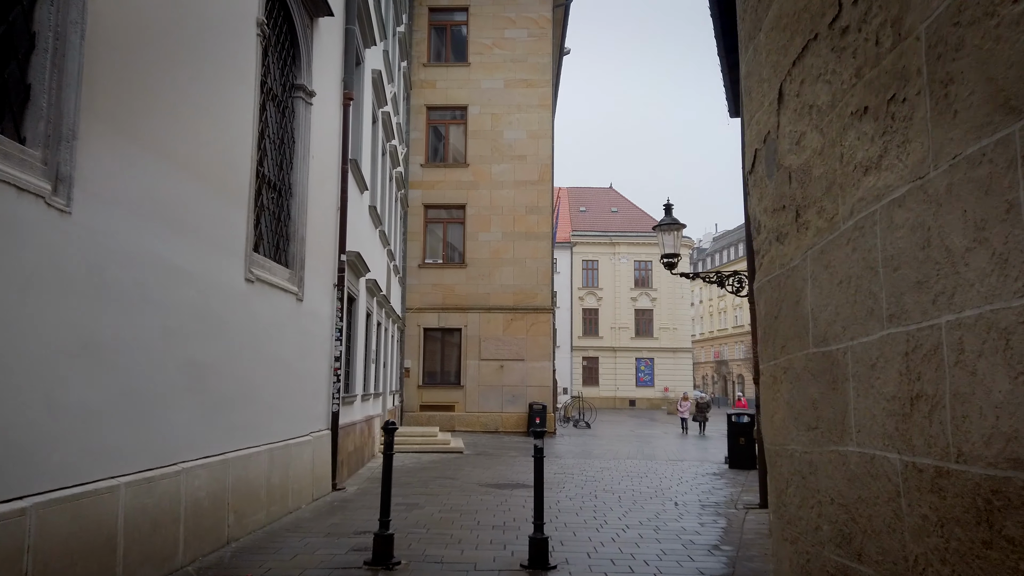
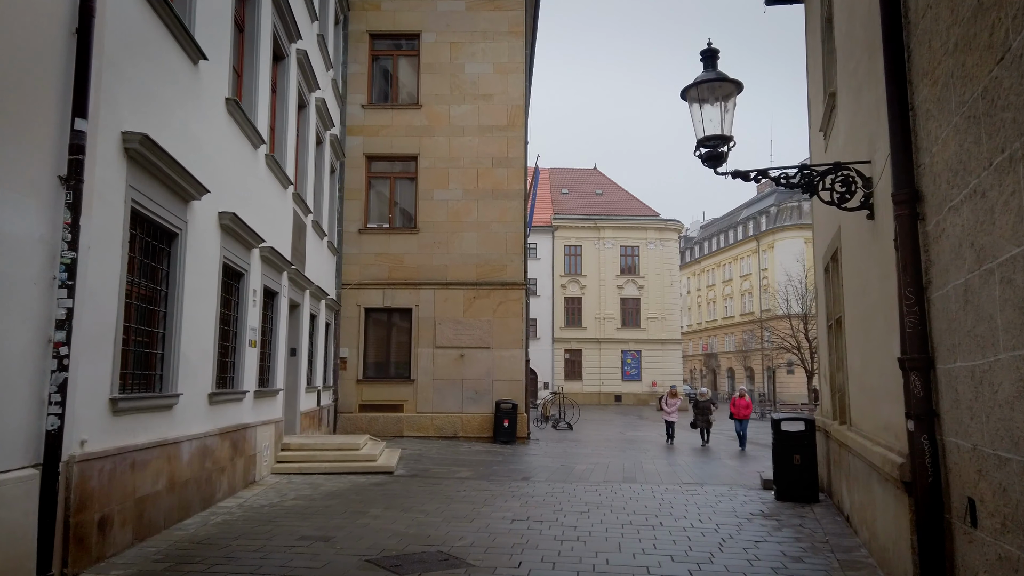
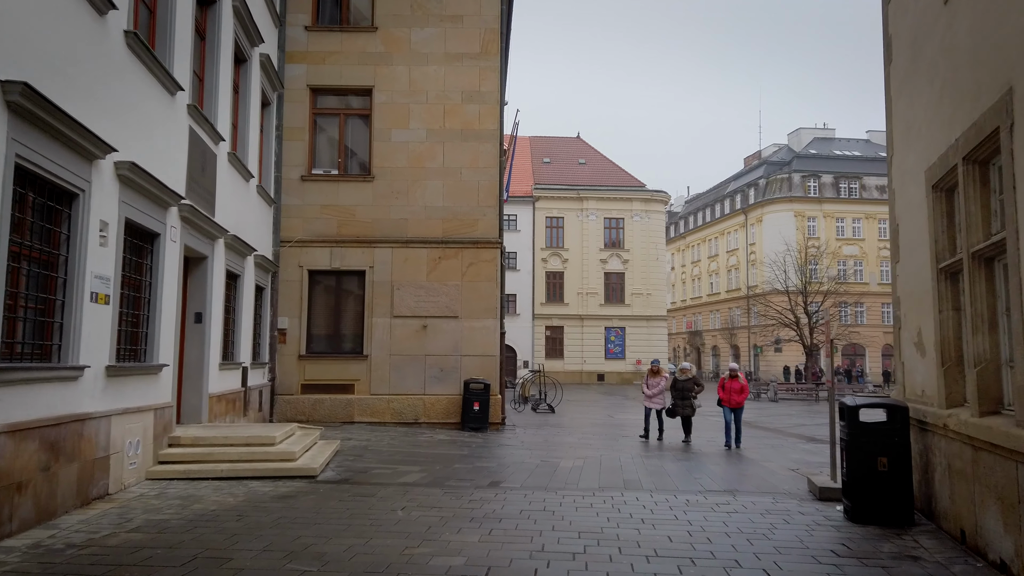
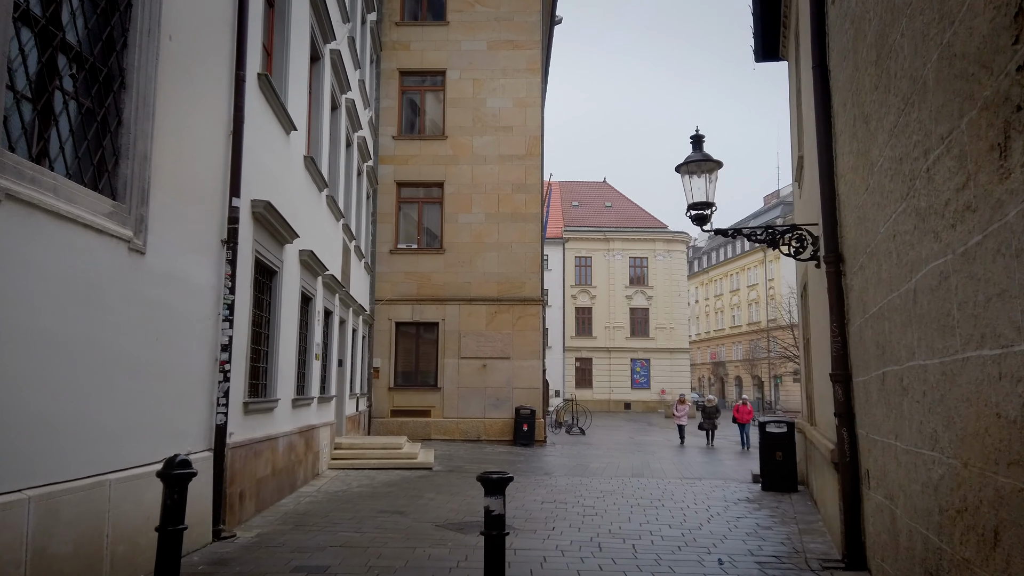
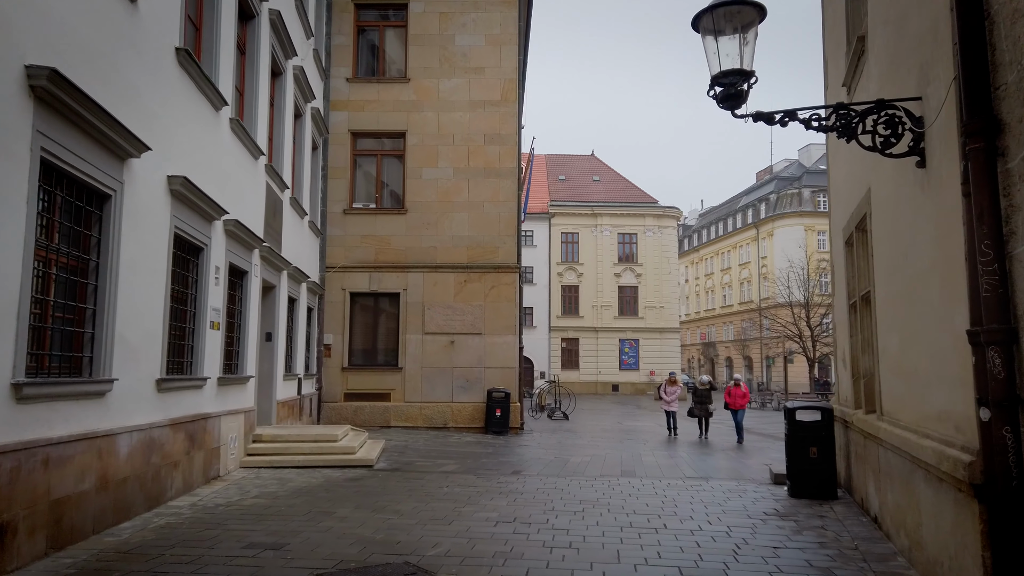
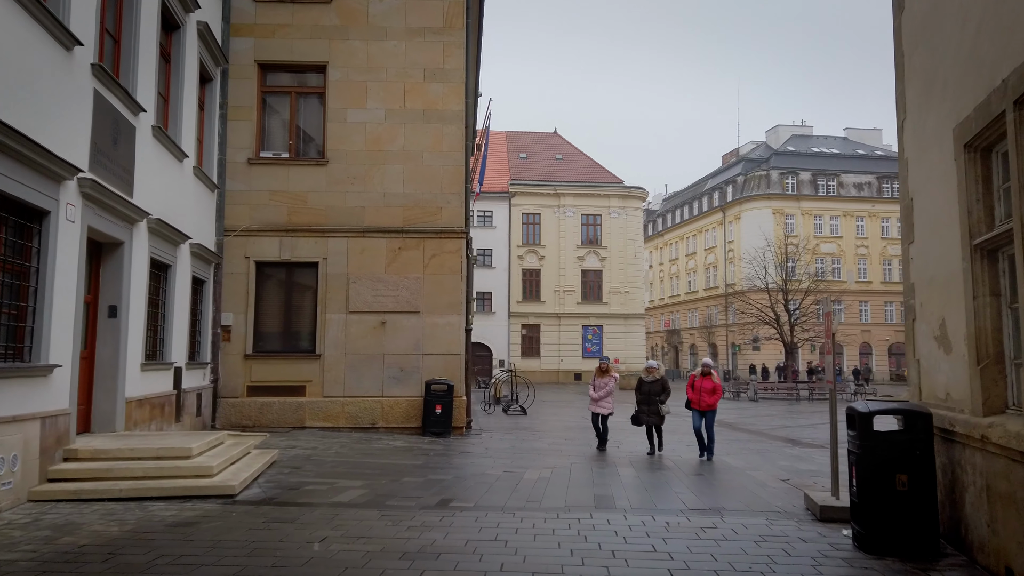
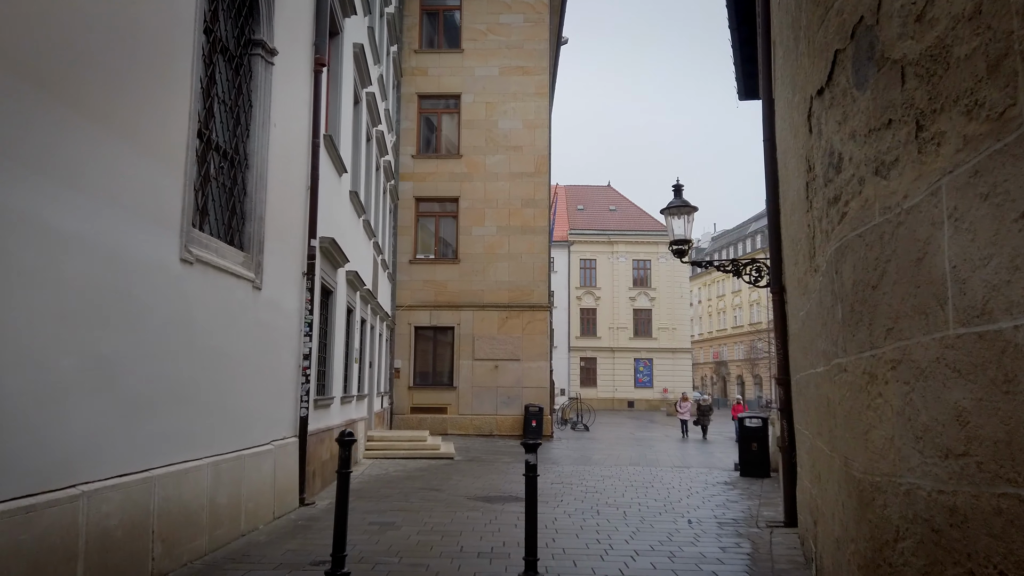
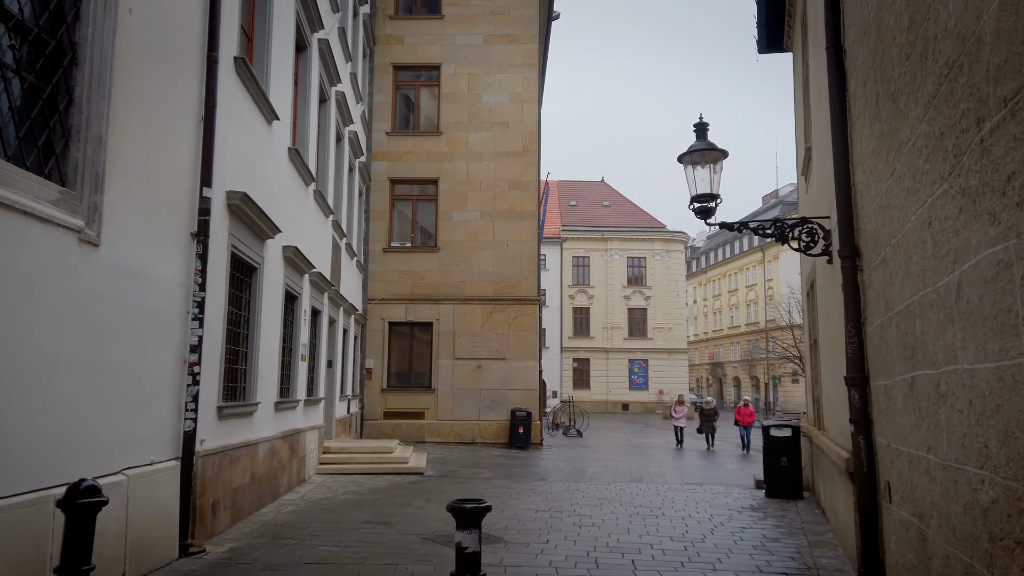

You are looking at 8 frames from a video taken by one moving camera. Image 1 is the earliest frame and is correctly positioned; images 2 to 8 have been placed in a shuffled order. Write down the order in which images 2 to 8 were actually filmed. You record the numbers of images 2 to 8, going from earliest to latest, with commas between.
7, 4, 8, 2, 5, 3, 6
